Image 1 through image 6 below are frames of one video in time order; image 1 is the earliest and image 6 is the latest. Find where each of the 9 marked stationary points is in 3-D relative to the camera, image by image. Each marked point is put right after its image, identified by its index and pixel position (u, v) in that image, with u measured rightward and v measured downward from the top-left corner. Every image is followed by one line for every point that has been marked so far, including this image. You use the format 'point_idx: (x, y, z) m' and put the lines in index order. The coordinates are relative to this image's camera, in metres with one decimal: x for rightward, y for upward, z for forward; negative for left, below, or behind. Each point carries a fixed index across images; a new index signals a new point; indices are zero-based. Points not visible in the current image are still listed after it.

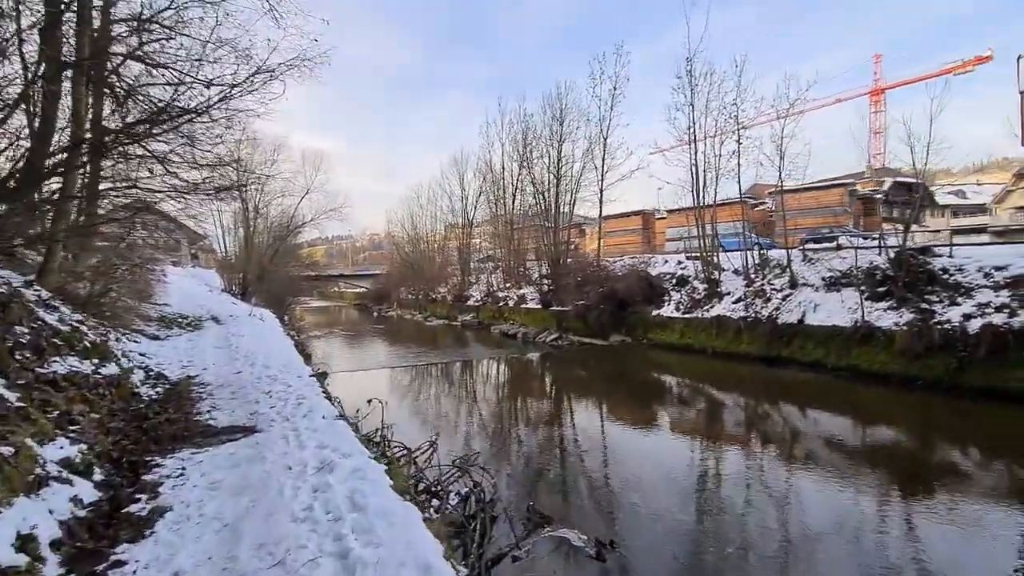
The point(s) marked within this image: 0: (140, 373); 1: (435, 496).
0: (-4.0, -0.9, +5.3) m
1: (-0.8, -2.1, +4.9) m
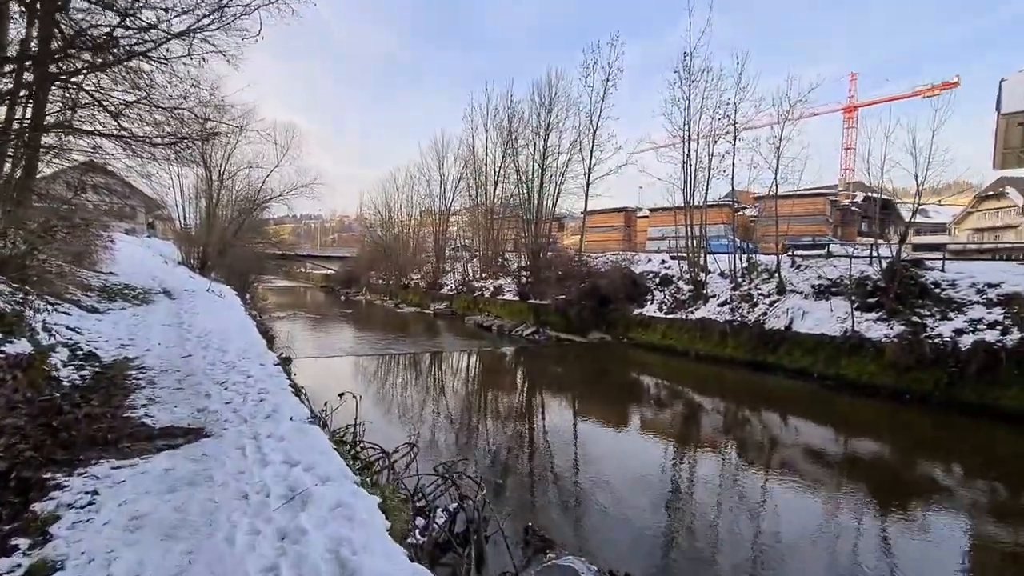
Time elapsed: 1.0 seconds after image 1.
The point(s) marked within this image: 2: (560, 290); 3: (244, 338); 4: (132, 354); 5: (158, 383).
0: (-4.0, -0.6, +4.4) m
1: (-0.8, -1.9, +4.2) m
2: (+1.9, -0.1, +20.0) m
3: (-3.6, -0.7, +6.5) m
4: (-3.9, -0.7, +5.1) m
5: (-3.0, -0.8, +4.1) m
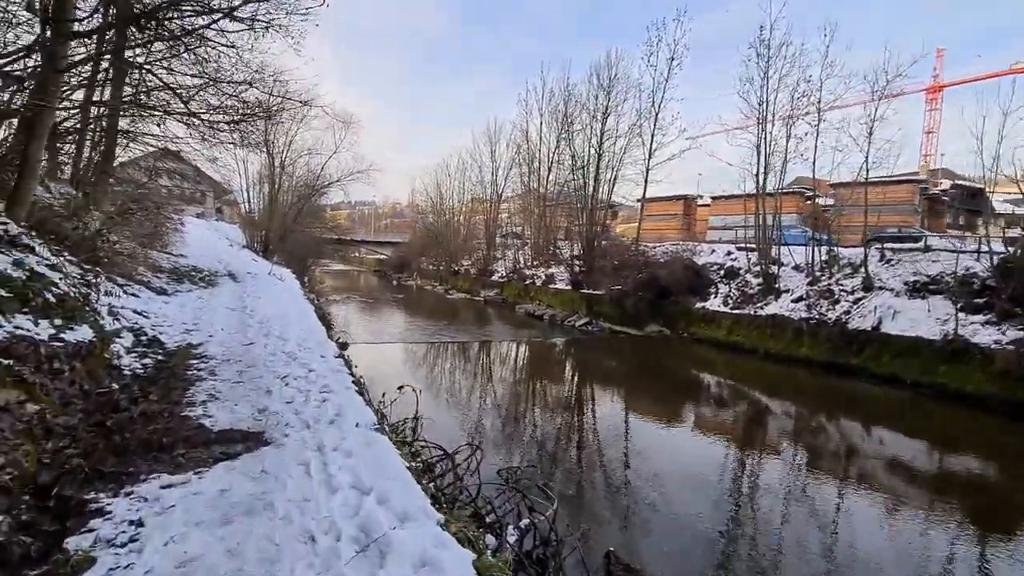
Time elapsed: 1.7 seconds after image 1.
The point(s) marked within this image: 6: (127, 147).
0: (-3.3, -0.4, +4.3) m
1: (-0.2, -1.8, +3.8) m
2: (+4.0, +0.3, +19.2) m
3: (-2.7, -0.5, +6.4) m
4: (-3.2, -0.5, +5.0) m
5: (-2.3, -0.7, +3.9) m
6: (-7.7, +2.8, +10.0) m
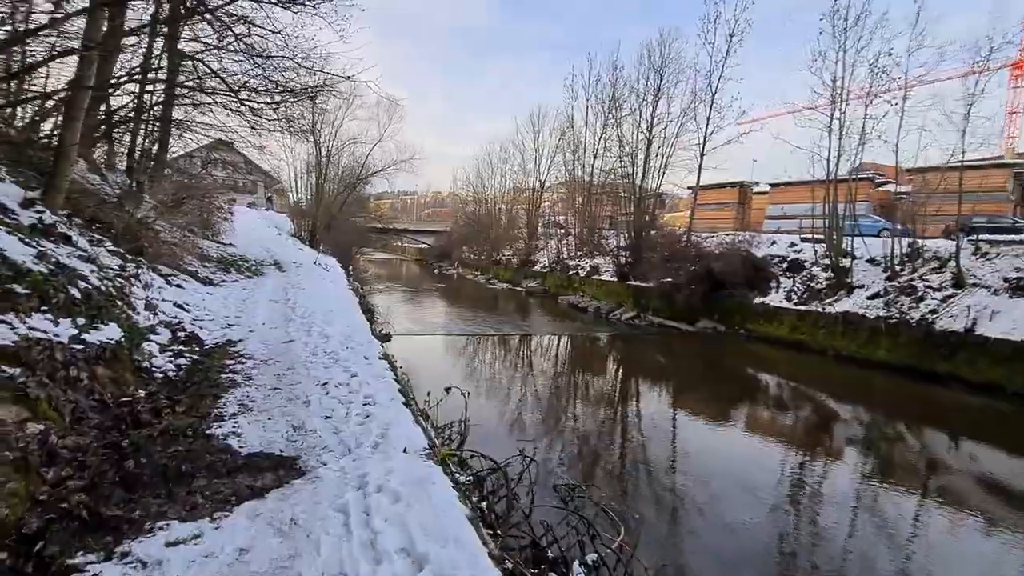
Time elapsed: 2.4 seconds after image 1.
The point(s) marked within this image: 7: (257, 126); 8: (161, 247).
0: (-2.8, -0.4, +4.0) m
1: (+0.3, -1.8, +3.3) m
2: (+5.7, +0.6, +18.3) m
3: (-2.0, -0.4, +6.0) m
4: (-2.7, -0.5, +4.7) m
5: (-1.9, -0.7, +3.5) m
6: (-6.7, +3.1, +10.0) m
7: (-4.3, +2.7, +8.3) m
8: (-4.8, +0.6, +6.7) m
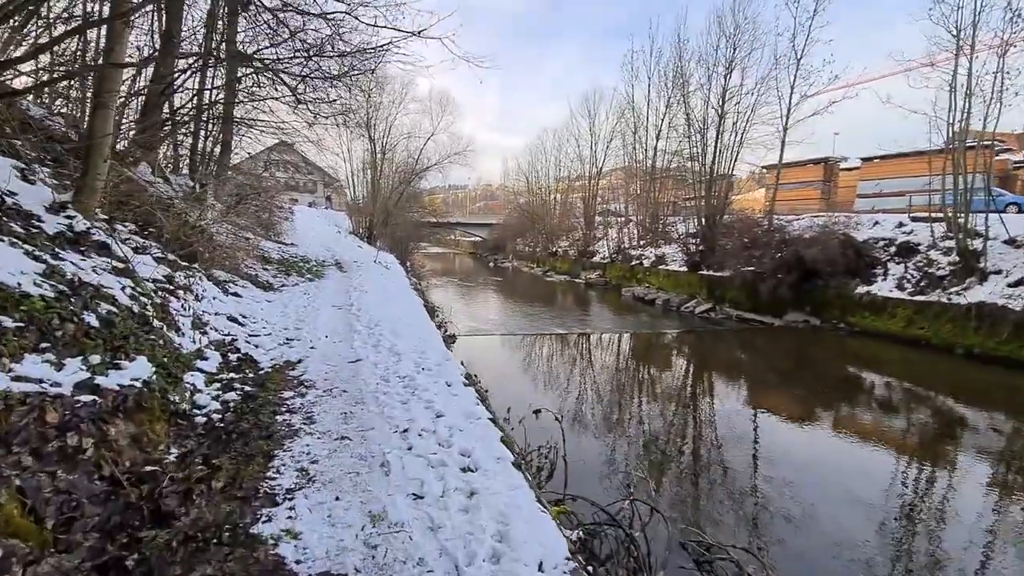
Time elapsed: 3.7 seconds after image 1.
0: (-2.0, -0.5, +3.3) m
1: (+1.0, -1.9, +2.3) m
2: (+7.9, +0.9, +16.6) m
3: (-1.0, -0.4, +5.3) m
4: (-1.8, -0.6, +4.0) m
5: (-1.1, -0.8, +2.8) m
6: (-5.4, +3.0, +9.6) m
7: (-3.1, +2.7, +7.7) m
8: (-3.7, +0.5, +6.2) m
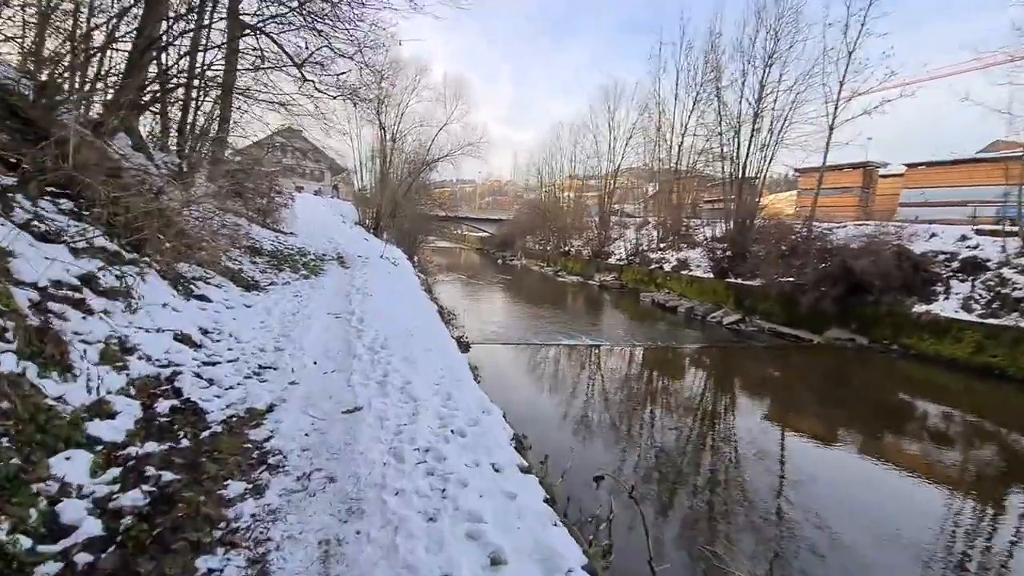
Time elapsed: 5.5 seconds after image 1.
0: (-1.6, -0.5, +2.1) m
1: (+1.3, -2.1, +1.1) m
2: (+8.5, +0.5, +15.3) m
3: (-0.6, -0.5, +4.0) m
4: (-1.4, -0.6, +2.8) m
5: (-0.7, -0.9, +1.5) m
6: (-4.8, +3.1, +8.4) m
7: (-2.6, +2.7, +6.5) m
8: (-3.3, +0.5, +5.0) m
